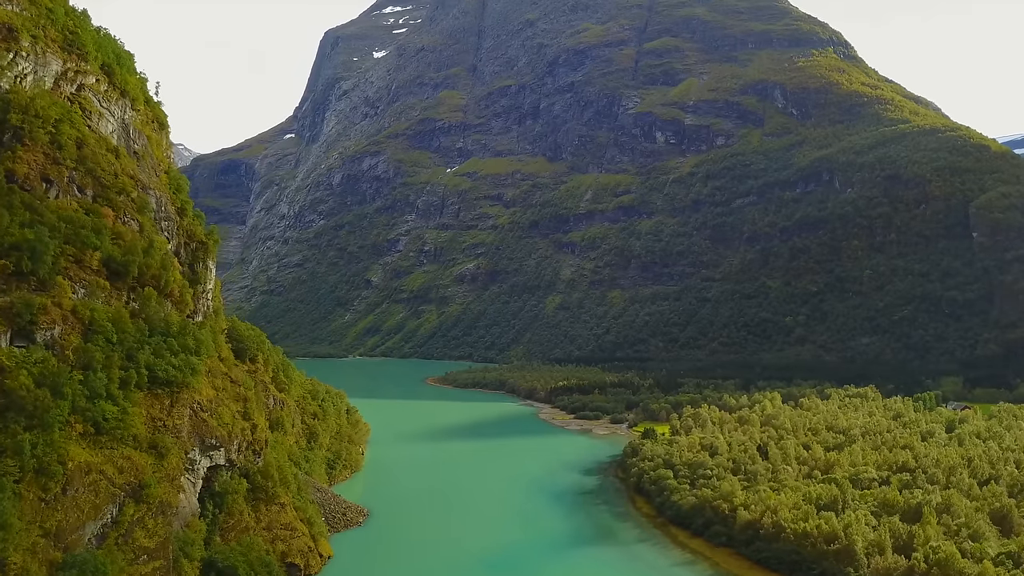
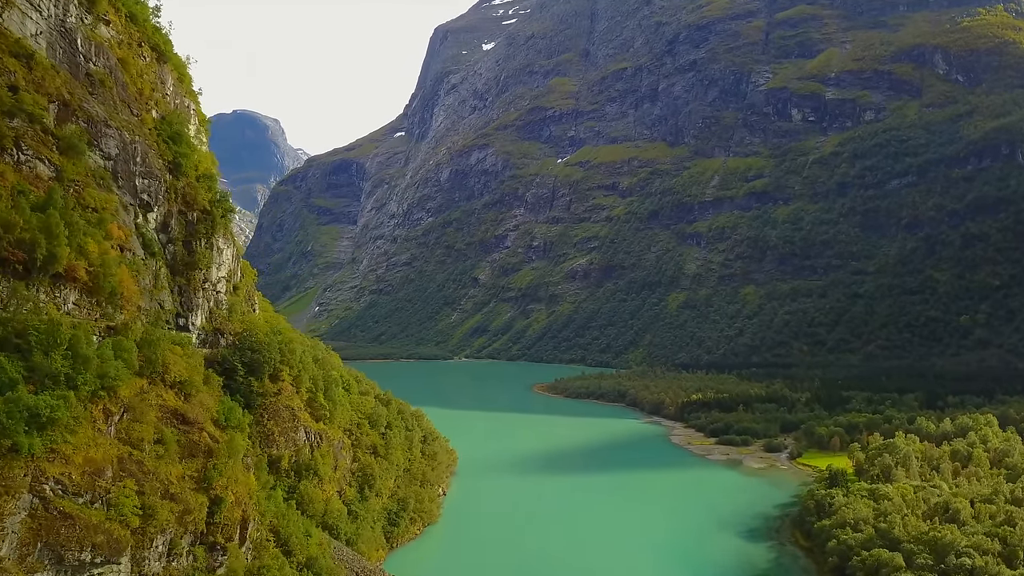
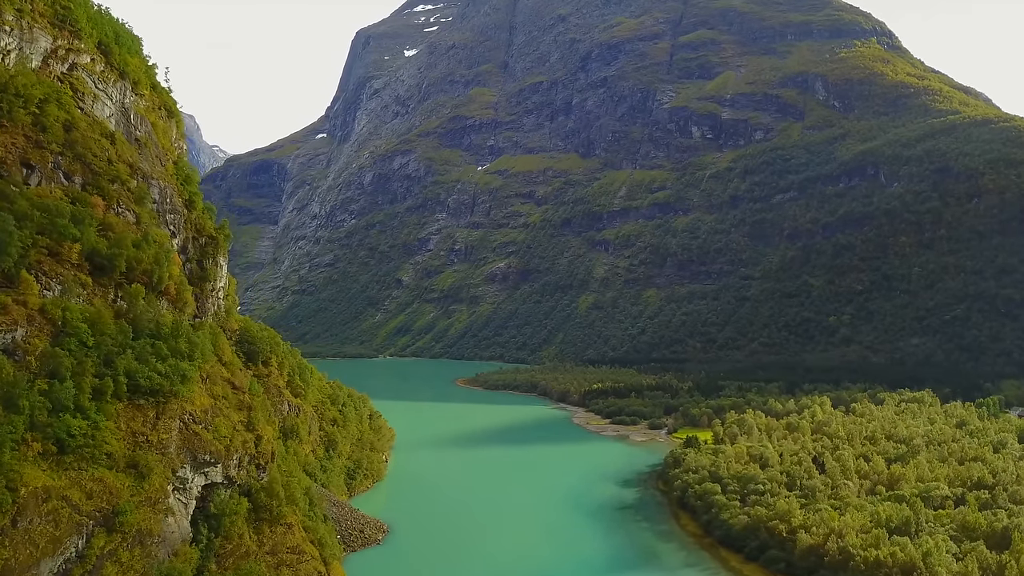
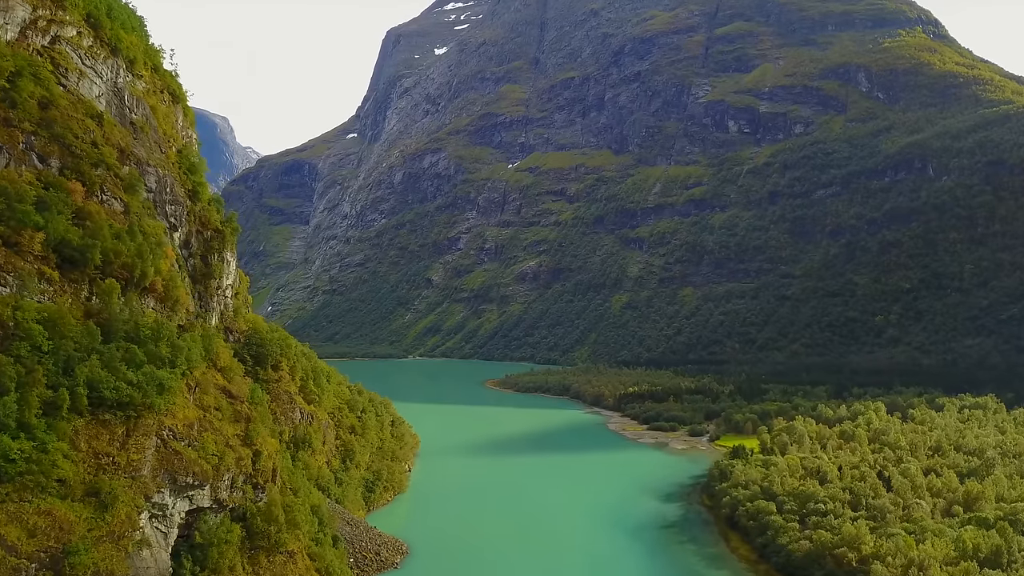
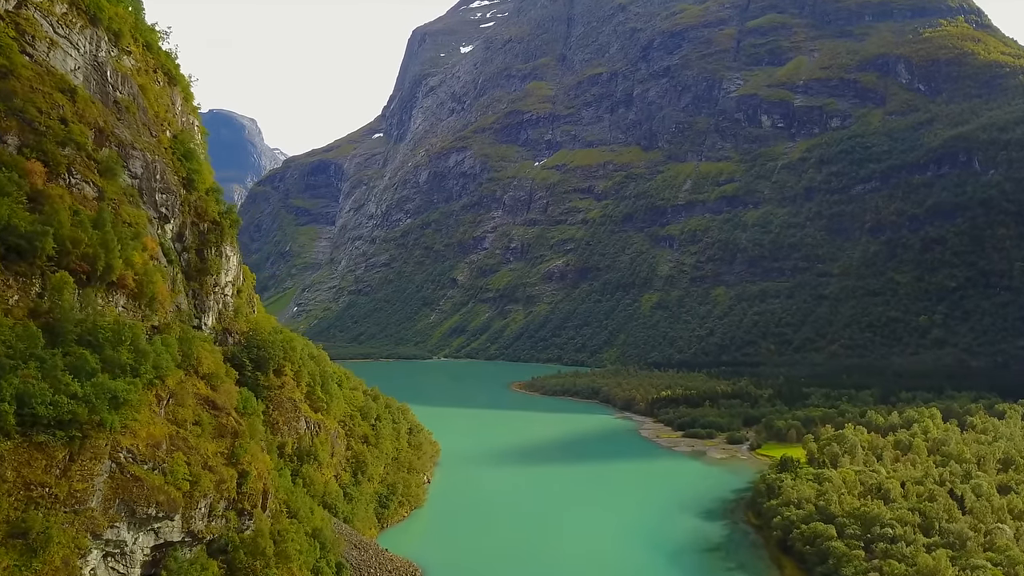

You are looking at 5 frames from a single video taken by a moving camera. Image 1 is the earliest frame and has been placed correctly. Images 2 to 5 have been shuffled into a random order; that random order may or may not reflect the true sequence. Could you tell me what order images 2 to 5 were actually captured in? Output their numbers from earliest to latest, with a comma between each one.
3, 4, 5, 2
